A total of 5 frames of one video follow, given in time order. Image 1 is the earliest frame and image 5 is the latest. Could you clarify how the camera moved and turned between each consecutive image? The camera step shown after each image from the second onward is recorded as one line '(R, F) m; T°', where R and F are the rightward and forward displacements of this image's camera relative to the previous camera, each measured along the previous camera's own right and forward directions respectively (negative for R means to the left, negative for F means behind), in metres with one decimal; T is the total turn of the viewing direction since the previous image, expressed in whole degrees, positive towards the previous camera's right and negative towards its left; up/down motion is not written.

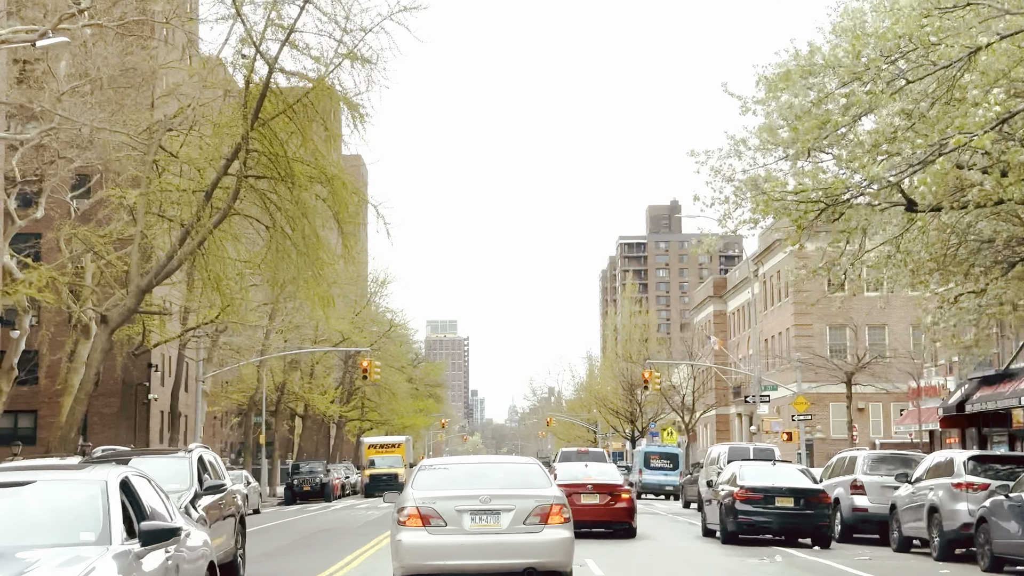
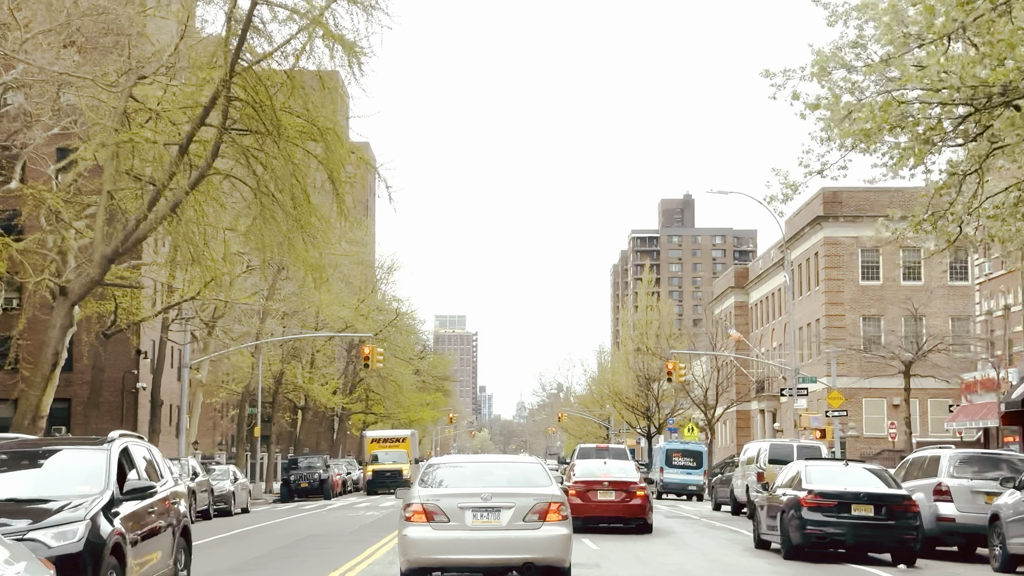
(-0.2, +3.6) m; 0°
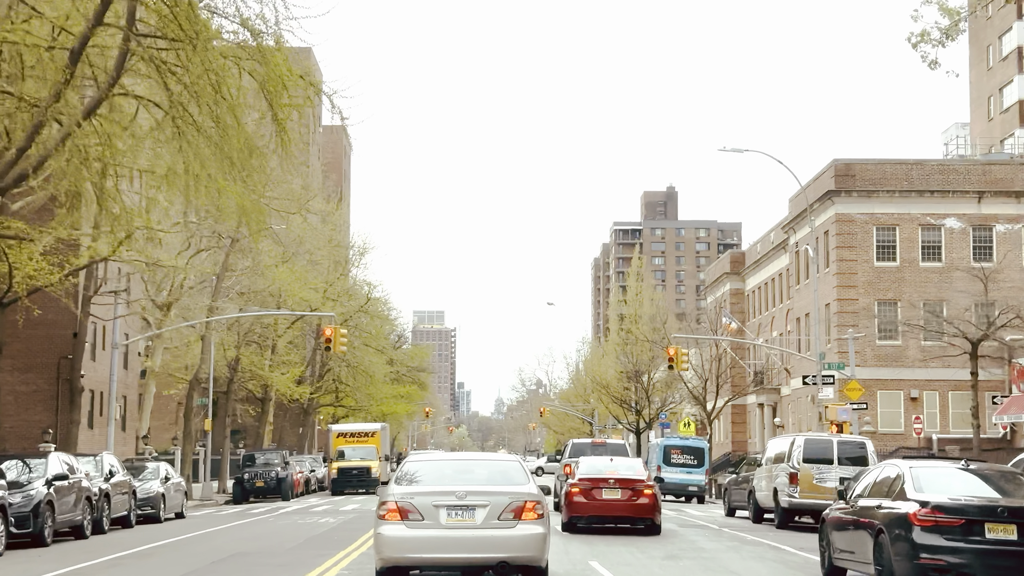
(-0.1, +5.3) m; +1°
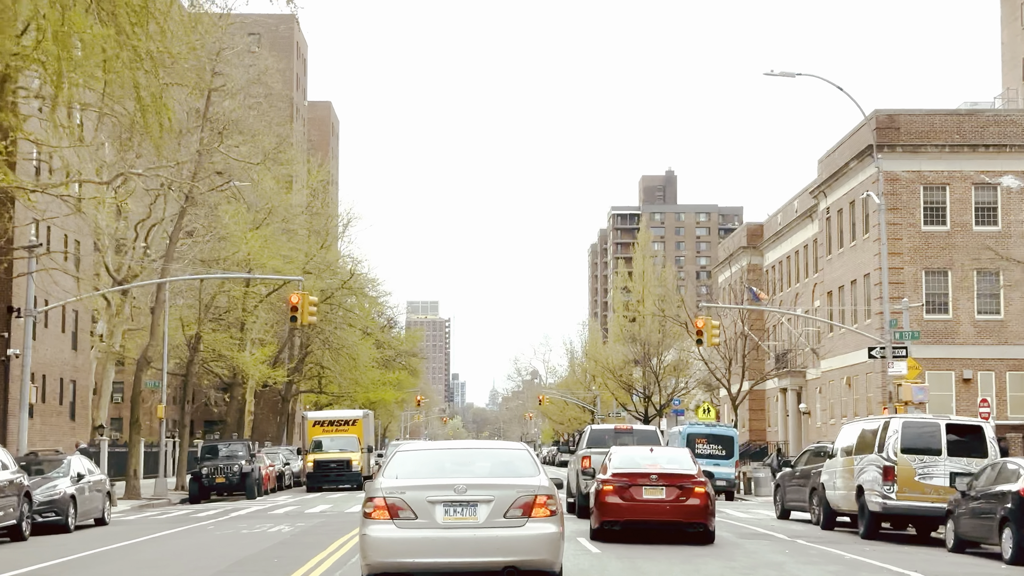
(-0.2, +6.2) m; 0°
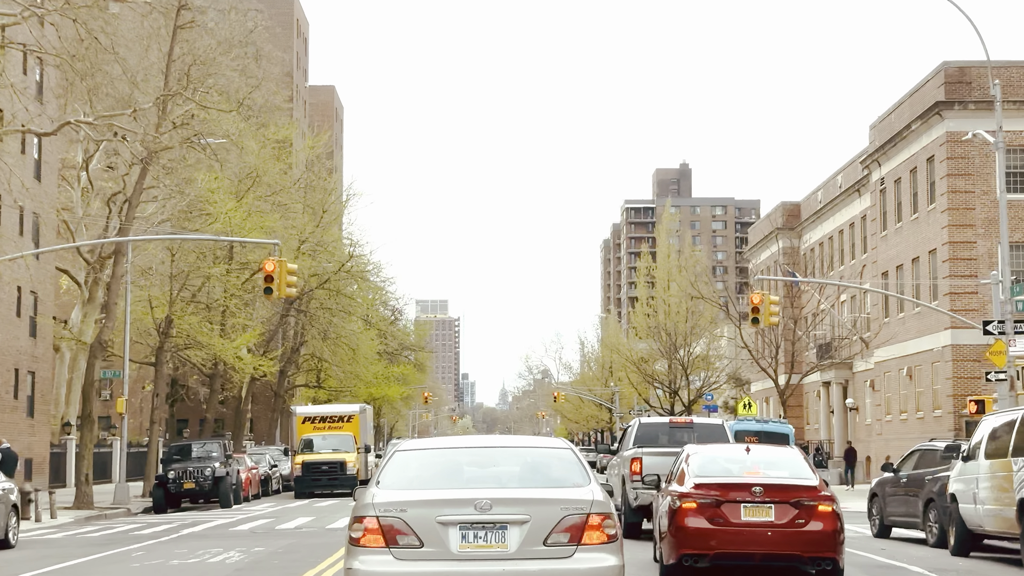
(-0.3, +5.7) m; 0°
